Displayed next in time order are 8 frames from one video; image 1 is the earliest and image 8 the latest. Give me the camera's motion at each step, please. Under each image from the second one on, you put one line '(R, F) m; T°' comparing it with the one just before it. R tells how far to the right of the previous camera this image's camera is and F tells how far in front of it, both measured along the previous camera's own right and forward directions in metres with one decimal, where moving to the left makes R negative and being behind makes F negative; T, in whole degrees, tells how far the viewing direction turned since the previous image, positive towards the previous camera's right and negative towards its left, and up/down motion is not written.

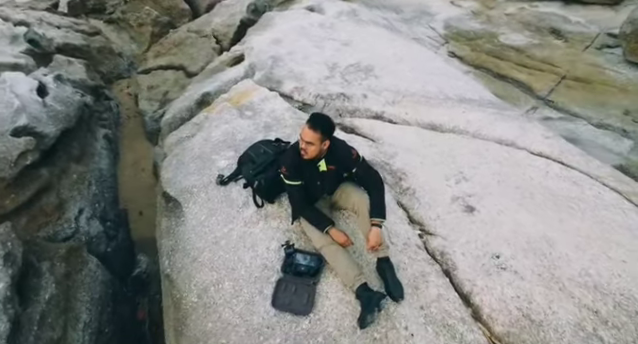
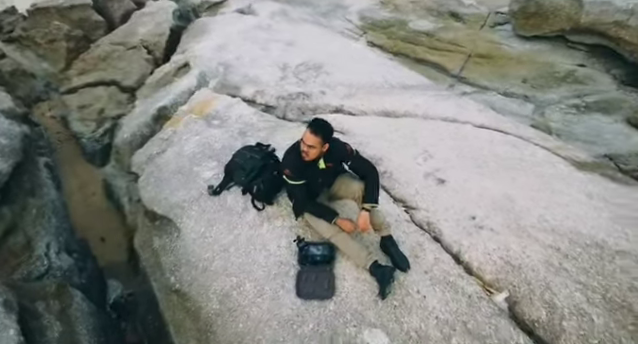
(-0.7, -0.2) m; +10°
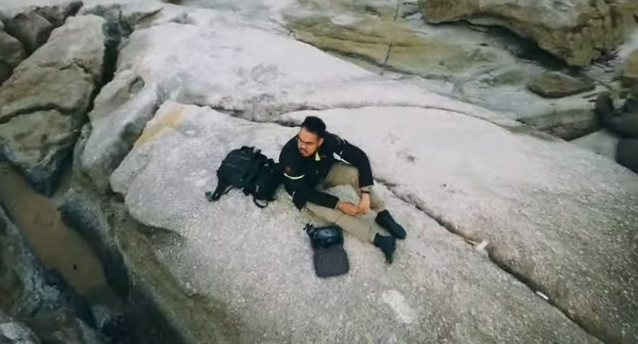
(-0.7, -0.3) m; +10°
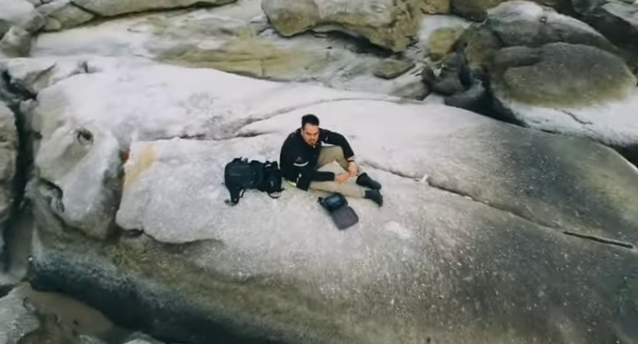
(-1.8, -1.0) m; +19°
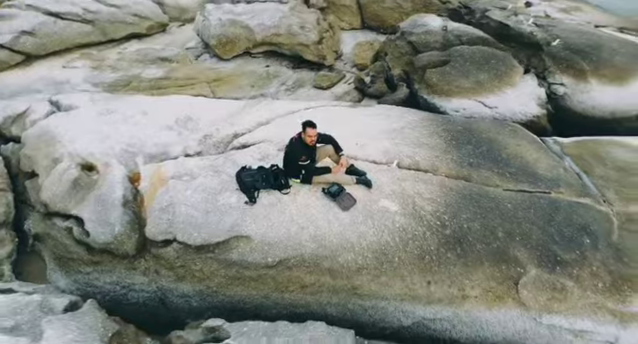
(-1.2, -0.9) m; +11°
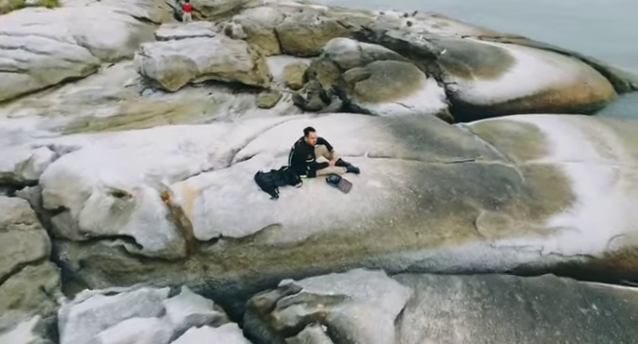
(-2.0, -1.4) m; +14°
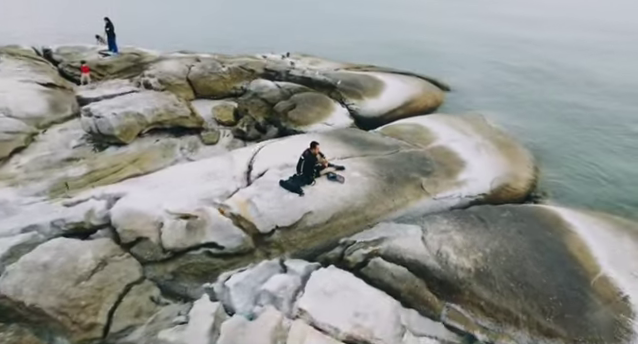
(-3.6, -2.2) m; +19°
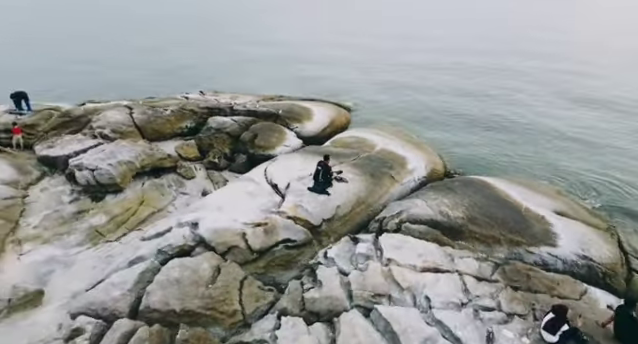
(-4.2, -2.4) m; +16°
